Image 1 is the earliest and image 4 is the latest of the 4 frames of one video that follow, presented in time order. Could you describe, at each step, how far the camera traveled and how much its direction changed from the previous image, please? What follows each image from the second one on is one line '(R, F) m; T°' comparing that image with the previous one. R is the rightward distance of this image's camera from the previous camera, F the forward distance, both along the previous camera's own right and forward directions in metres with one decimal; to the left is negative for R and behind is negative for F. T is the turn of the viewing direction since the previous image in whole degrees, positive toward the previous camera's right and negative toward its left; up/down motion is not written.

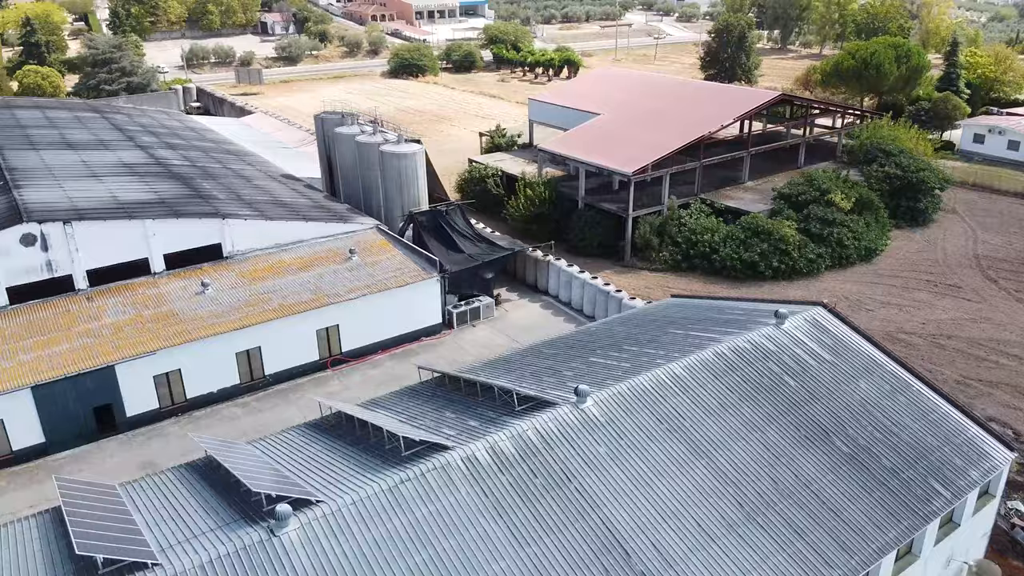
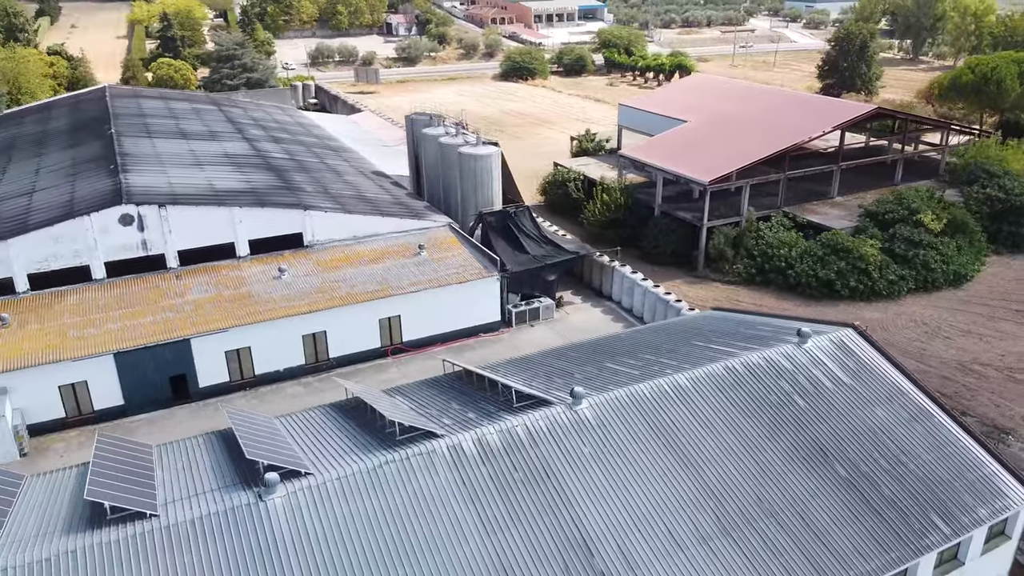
(+1.9, -0.4) m; -8°
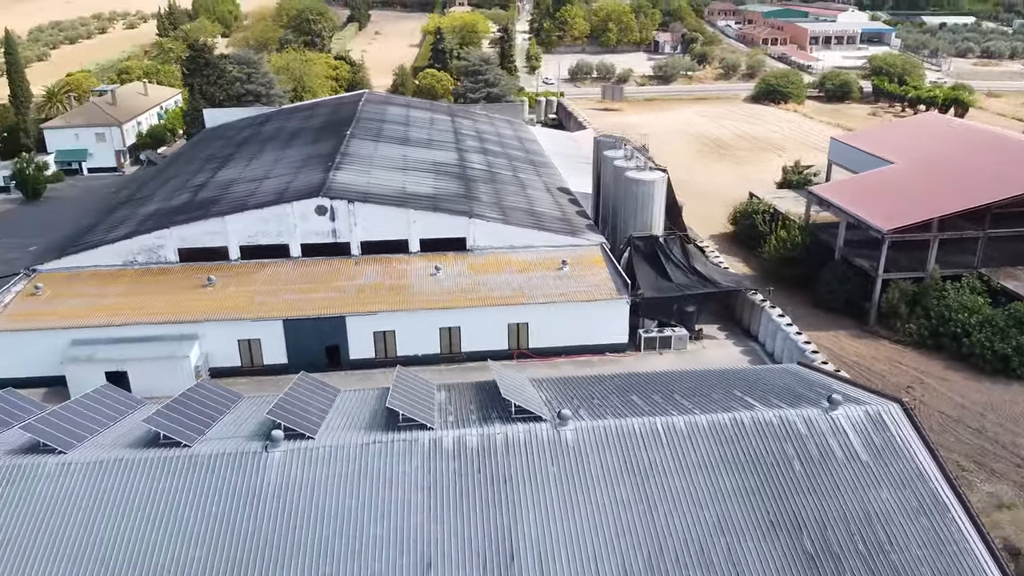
(+4.7, -0.5) m; -19°
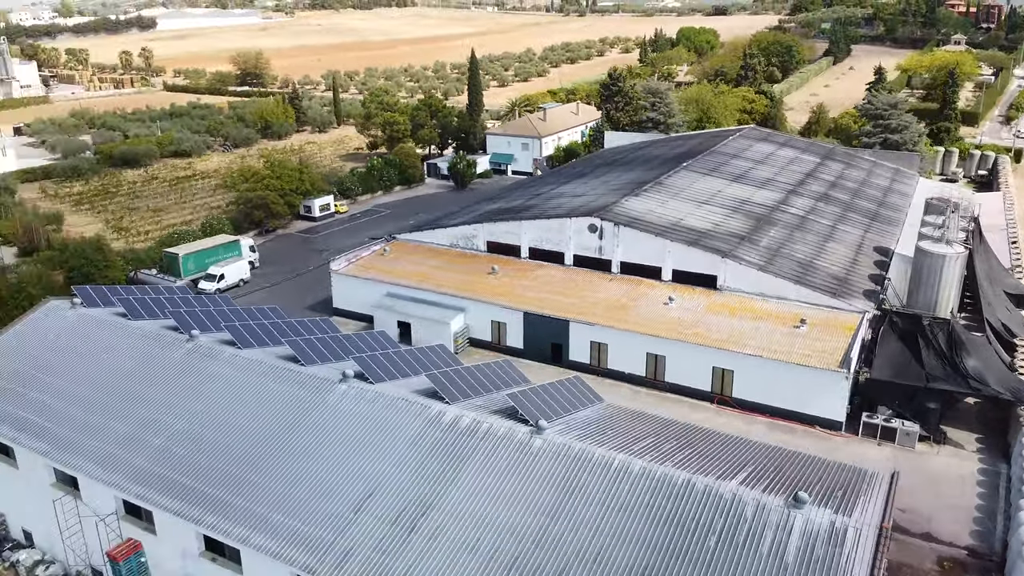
(+9.0, +0.3) m; -34°
